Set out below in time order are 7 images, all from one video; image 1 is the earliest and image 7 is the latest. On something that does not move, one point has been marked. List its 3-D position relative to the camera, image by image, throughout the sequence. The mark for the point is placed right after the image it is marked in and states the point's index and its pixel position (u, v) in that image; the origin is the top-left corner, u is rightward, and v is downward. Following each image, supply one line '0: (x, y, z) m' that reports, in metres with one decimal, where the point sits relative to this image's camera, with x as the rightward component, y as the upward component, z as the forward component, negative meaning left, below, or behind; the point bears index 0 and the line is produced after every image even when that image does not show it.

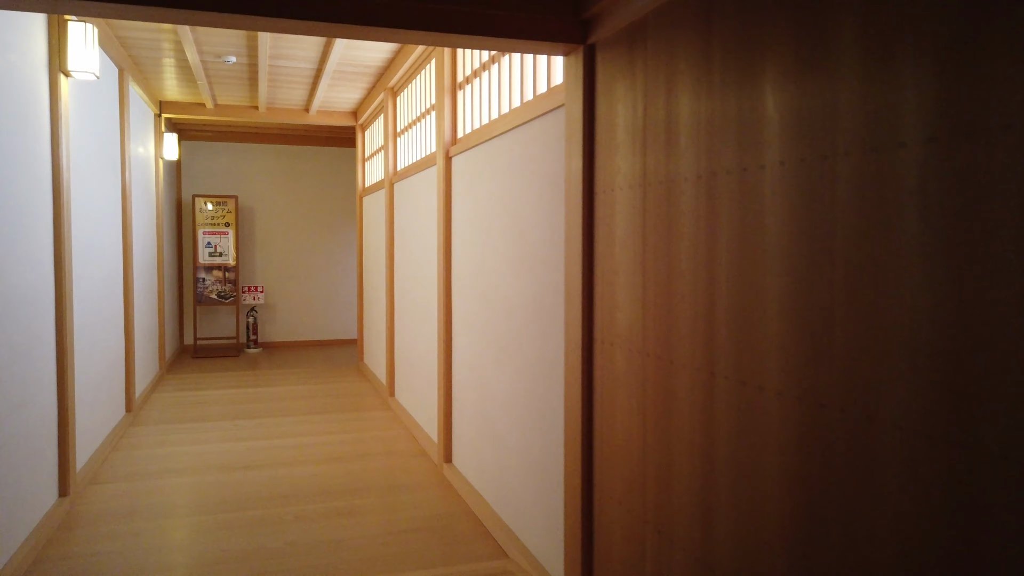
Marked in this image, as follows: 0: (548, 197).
0: (+0.1, +0.3, +2.4) m
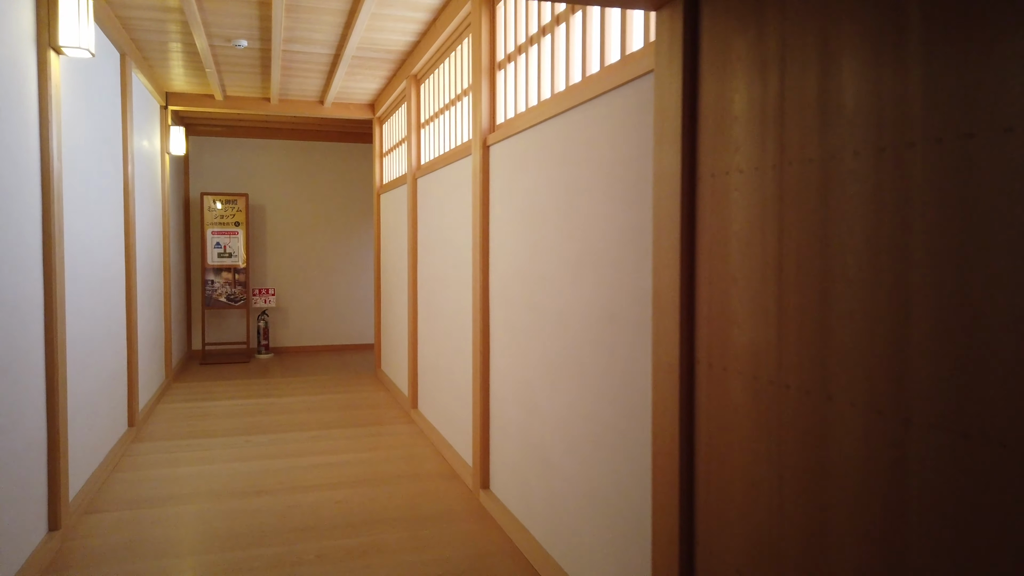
0: (+0.3, +0.3, +1.9) m
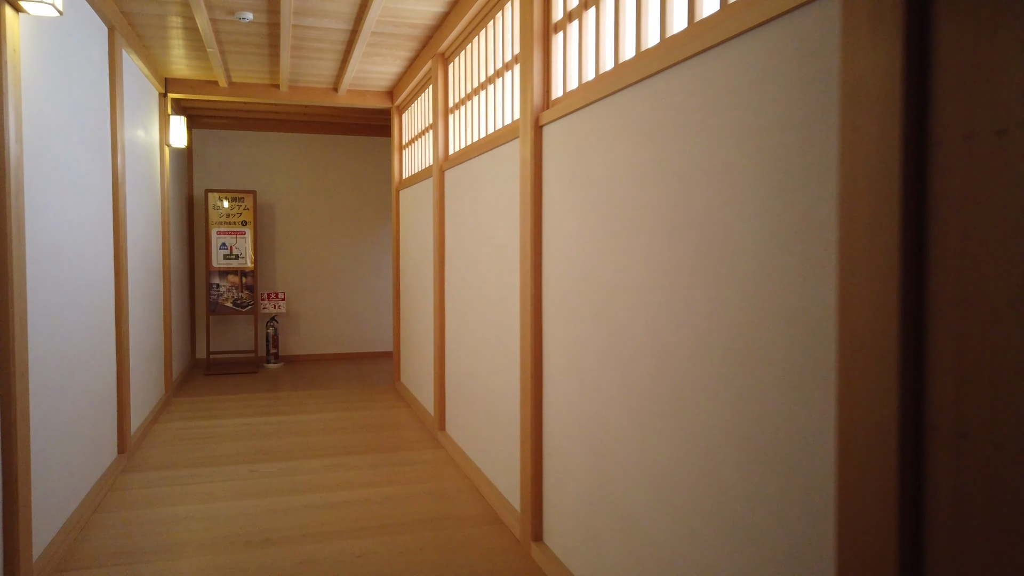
0: (+0.5, +0.2, +1.4) m
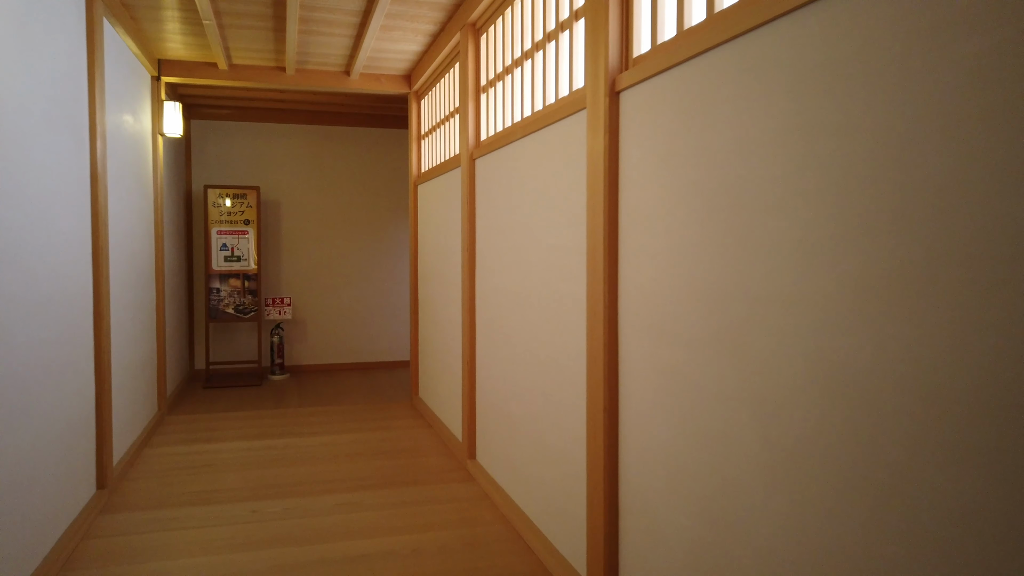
0: (+0.7, +0.2, +0.8) m
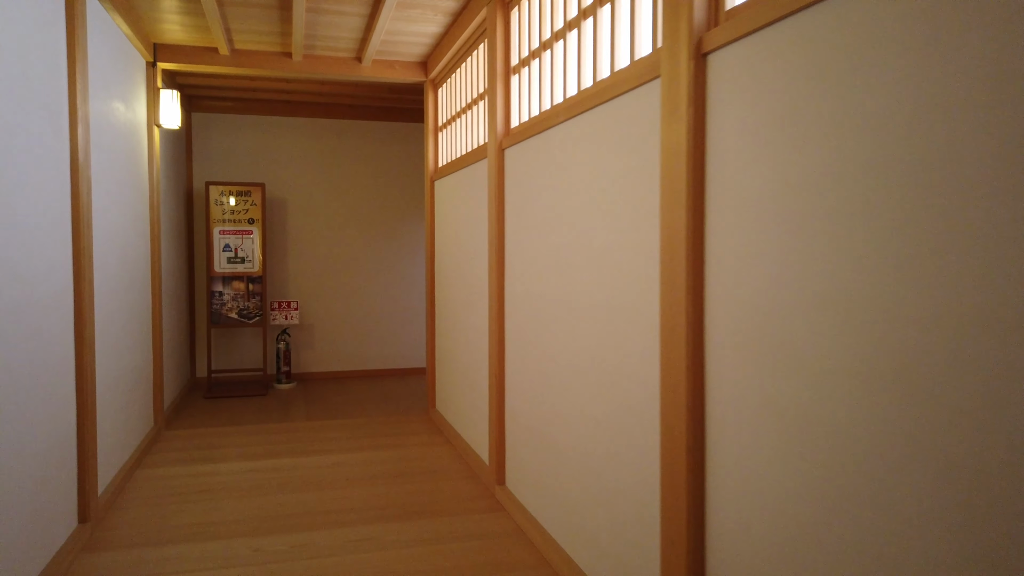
0: (+0.9, +0.2, +0.4) m
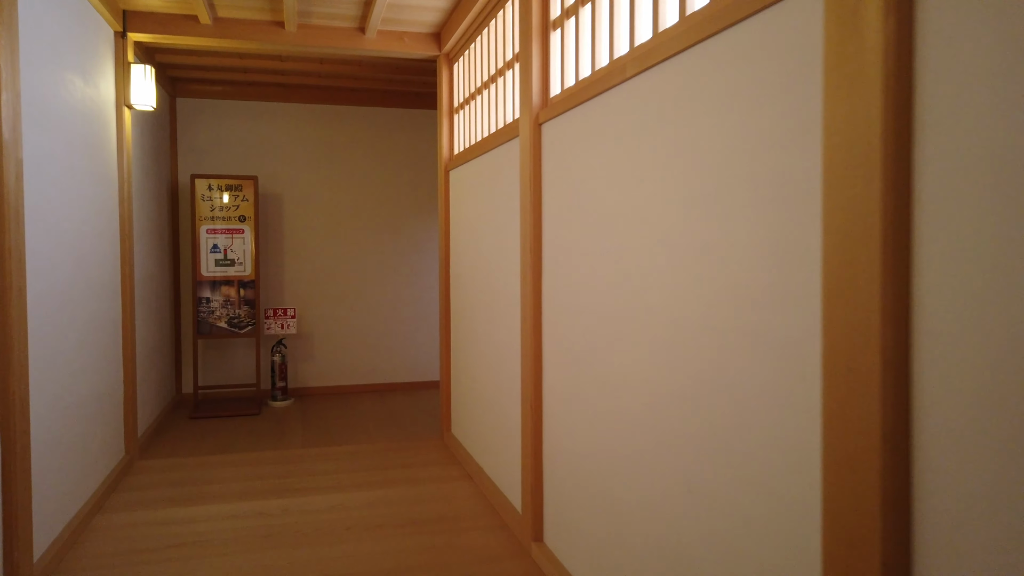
0: (+1.0, +0.2, -0.3) m
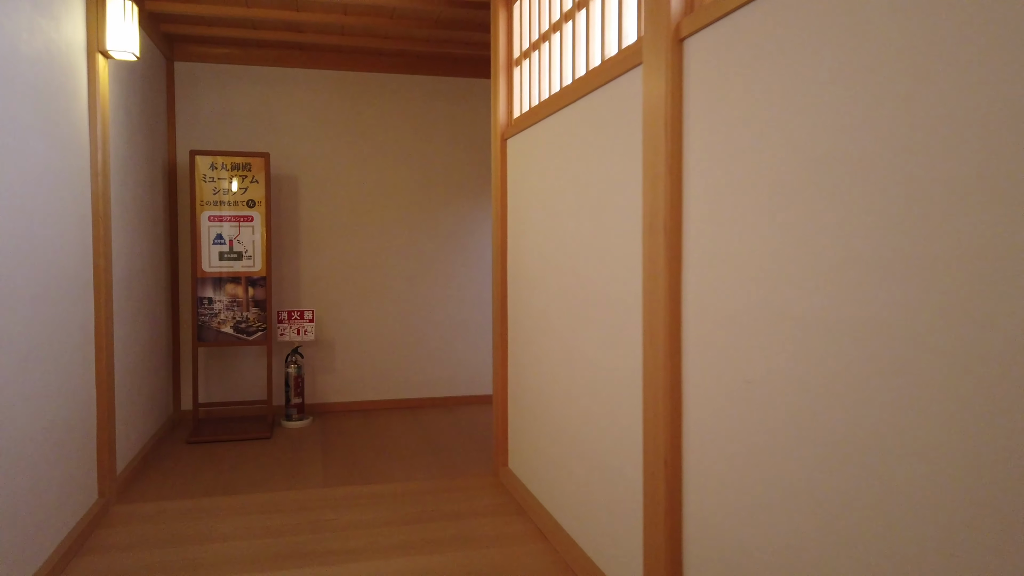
0: (+1.3, +0.2, -1.2) m
